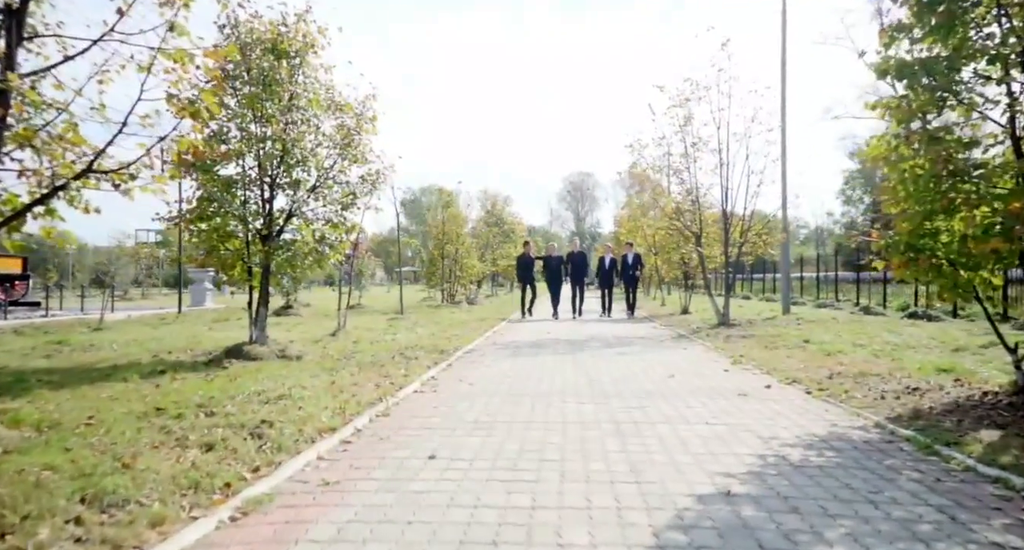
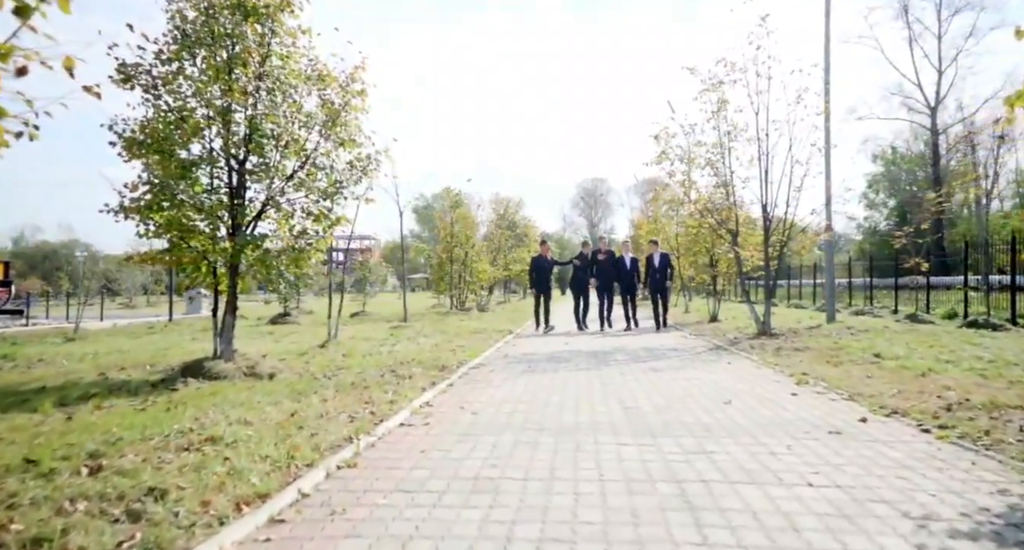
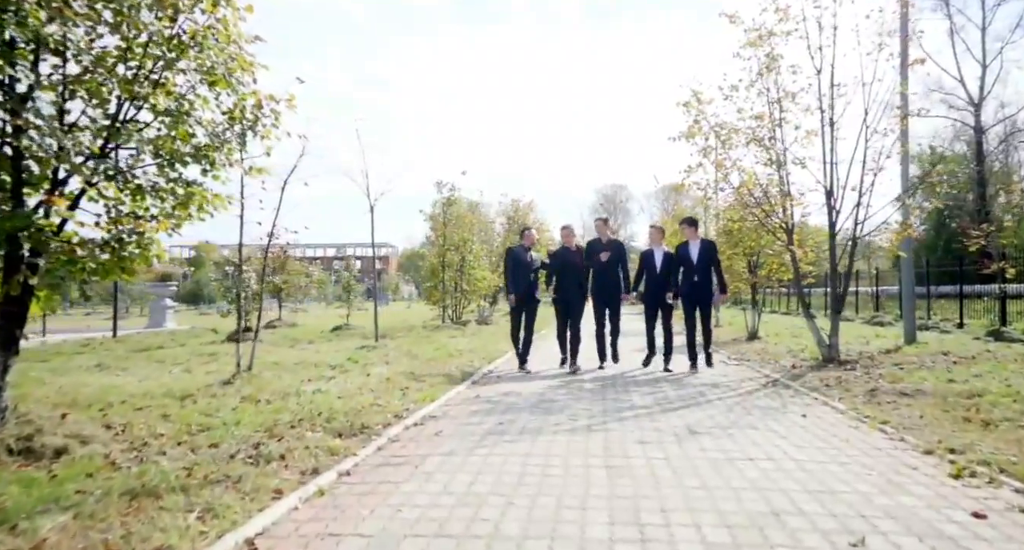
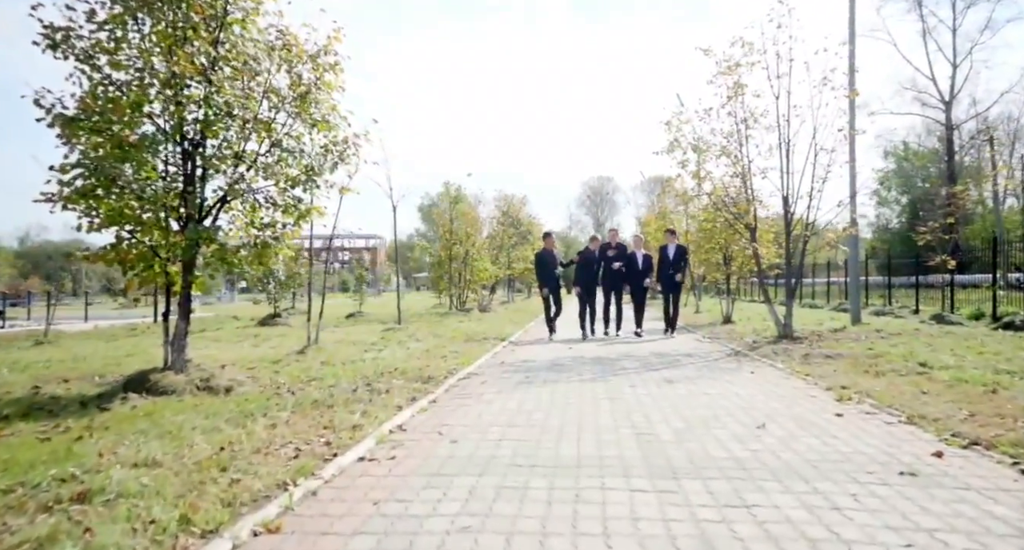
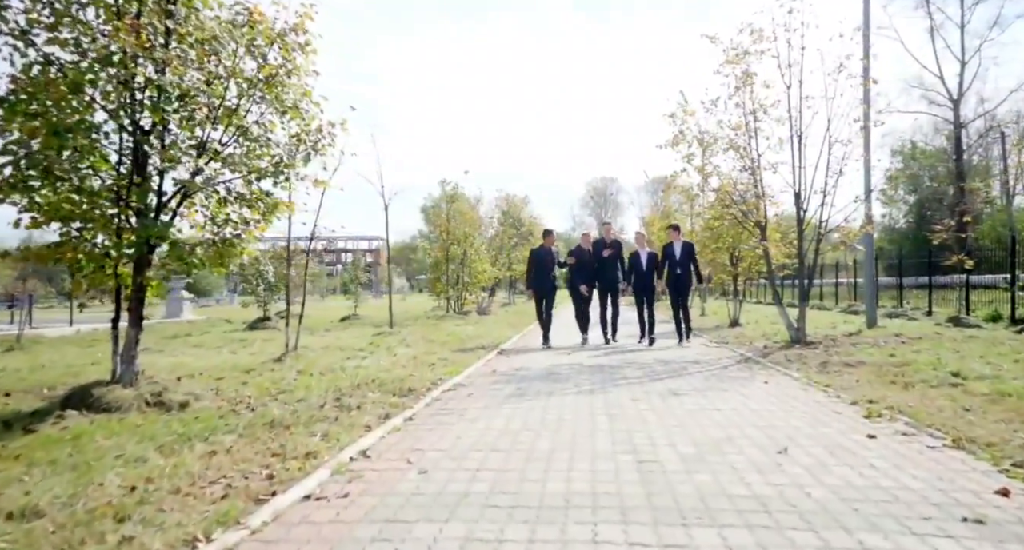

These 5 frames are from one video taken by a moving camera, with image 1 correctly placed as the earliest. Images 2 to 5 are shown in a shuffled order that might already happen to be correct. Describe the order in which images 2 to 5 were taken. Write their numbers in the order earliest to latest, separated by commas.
2, 4, 5, 3
